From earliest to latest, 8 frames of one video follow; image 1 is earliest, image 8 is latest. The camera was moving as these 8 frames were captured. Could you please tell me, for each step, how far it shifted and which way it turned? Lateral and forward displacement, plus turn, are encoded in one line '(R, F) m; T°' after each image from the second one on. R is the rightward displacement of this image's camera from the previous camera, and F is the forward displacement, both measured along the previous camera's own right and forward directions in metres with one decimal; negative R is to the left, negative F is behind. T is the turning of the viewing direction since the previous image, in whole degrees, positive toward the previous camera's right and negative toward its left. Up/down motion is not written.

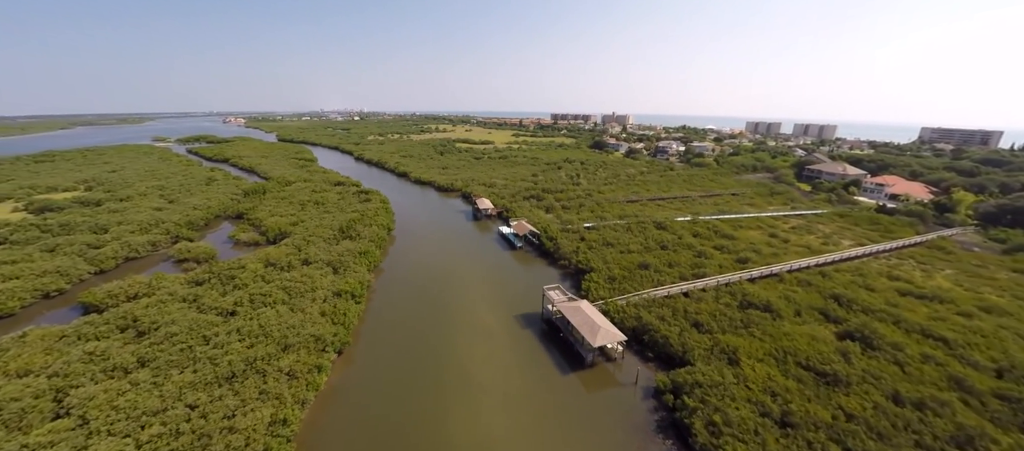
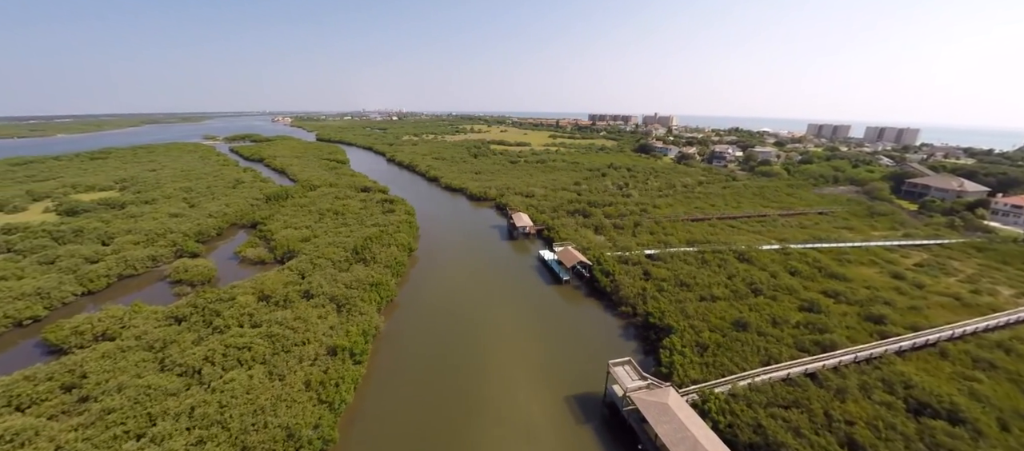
(-0.8, +4.8) m; -5°
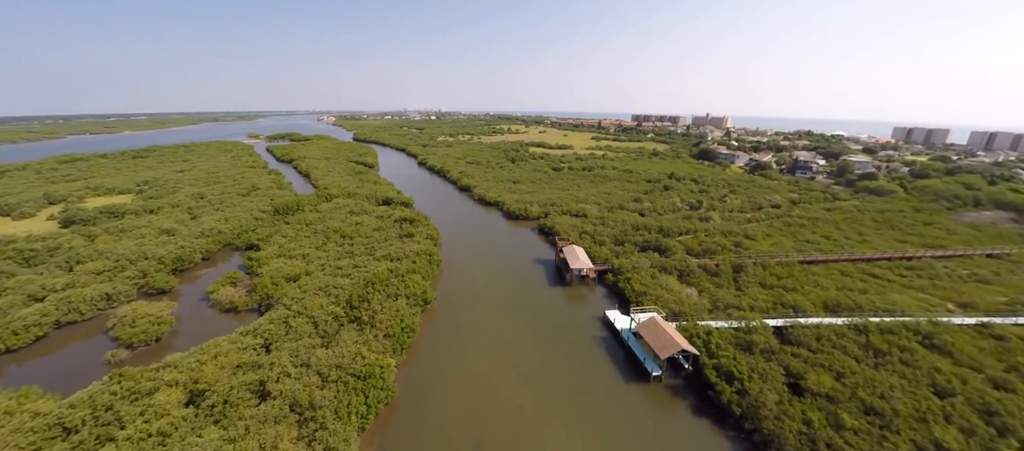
(-1.1, +7.0) m; -5°
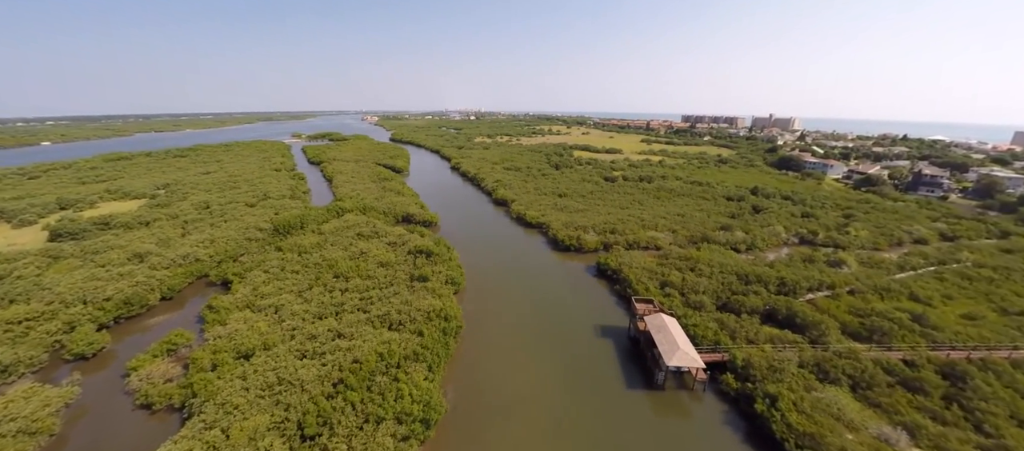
(-0.9, +7.1) m; -6°
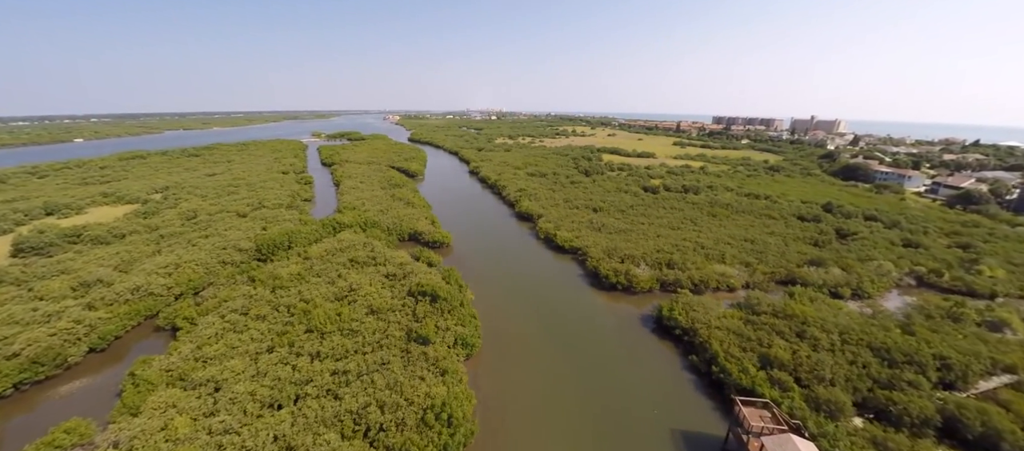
(-0.6, +5.1) m; -3°
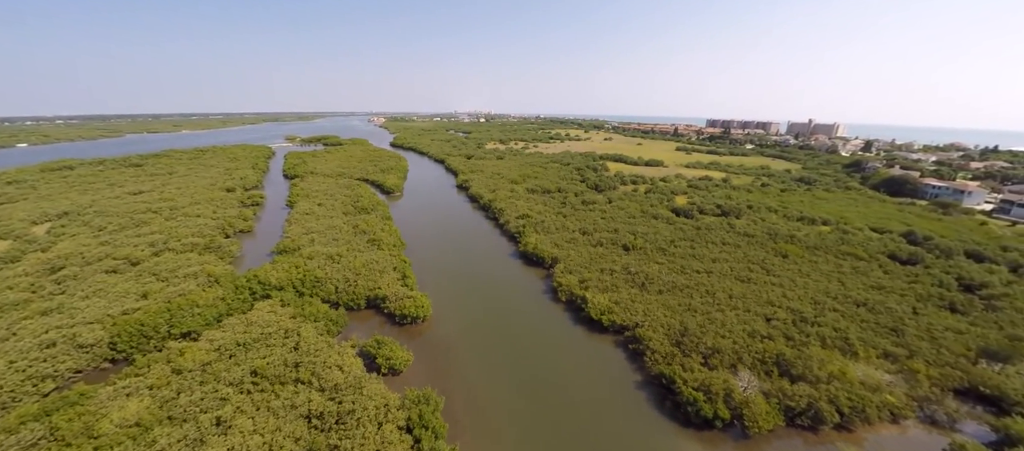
(-0.9, +8.0) m; +2°
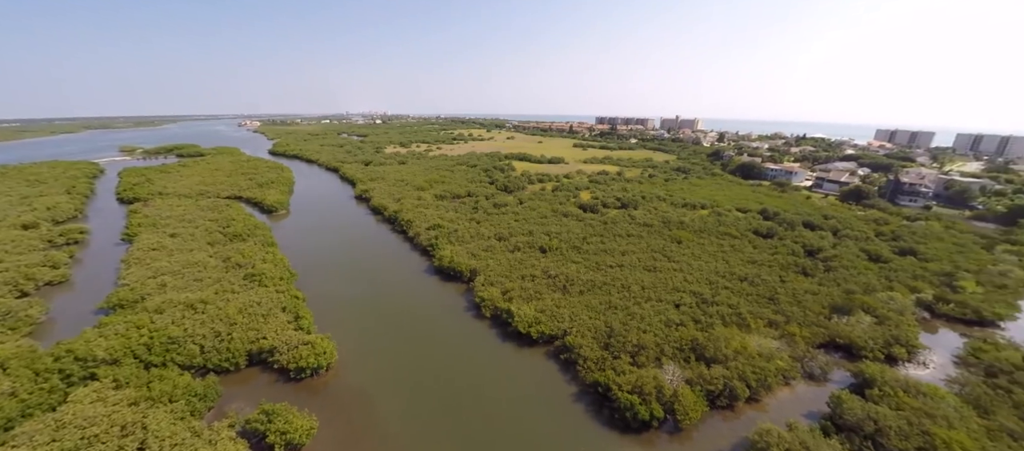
(-0.1, +1.2) m; +14°
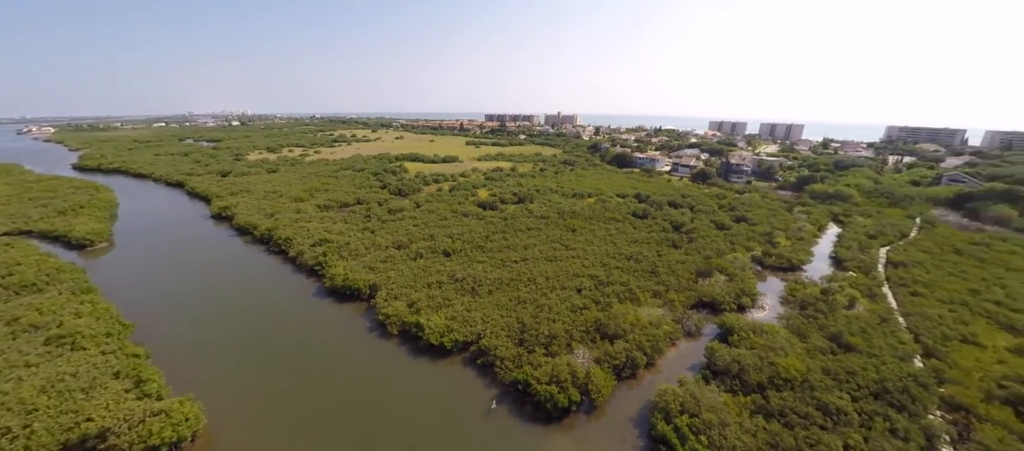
(-0.1, +0.4) m; +16°
